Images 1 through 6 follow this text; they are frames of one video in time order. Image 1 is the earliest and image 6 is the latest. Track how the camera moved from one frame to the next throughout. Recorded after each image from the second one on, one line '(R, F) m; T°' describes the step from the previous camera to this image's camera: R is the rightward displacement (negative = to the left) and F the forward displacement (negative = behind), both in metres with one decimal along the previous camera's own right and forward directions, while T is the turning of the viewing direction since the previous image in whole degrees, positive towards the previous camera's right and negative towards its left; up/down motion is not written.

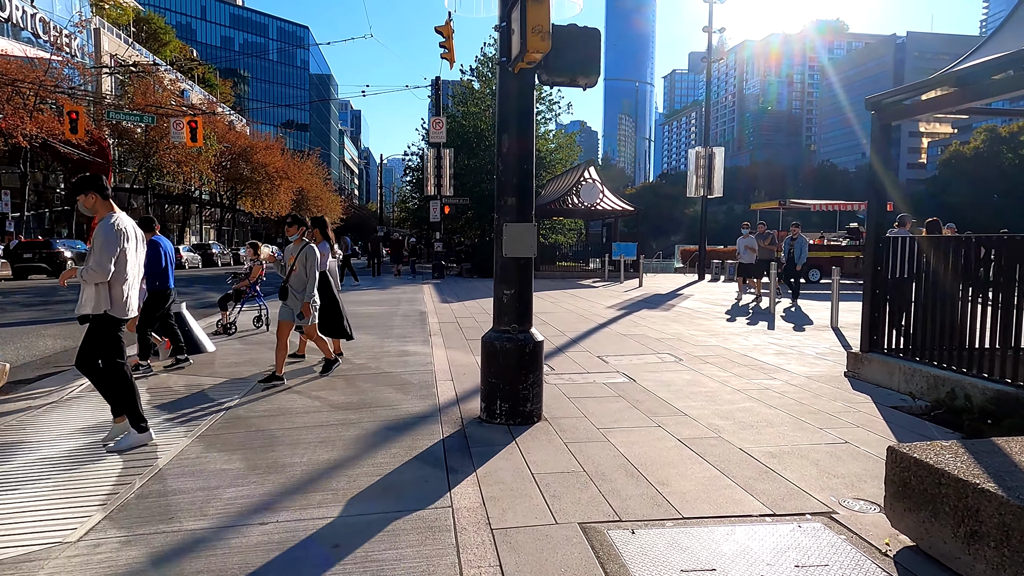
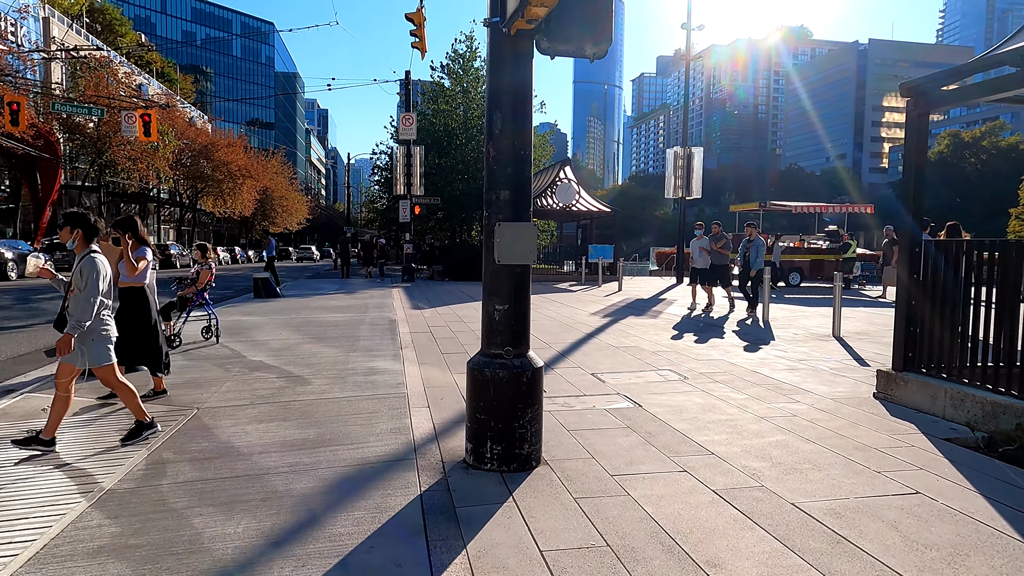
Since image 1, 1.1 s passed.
(-0.2, +1.0) m; +3°
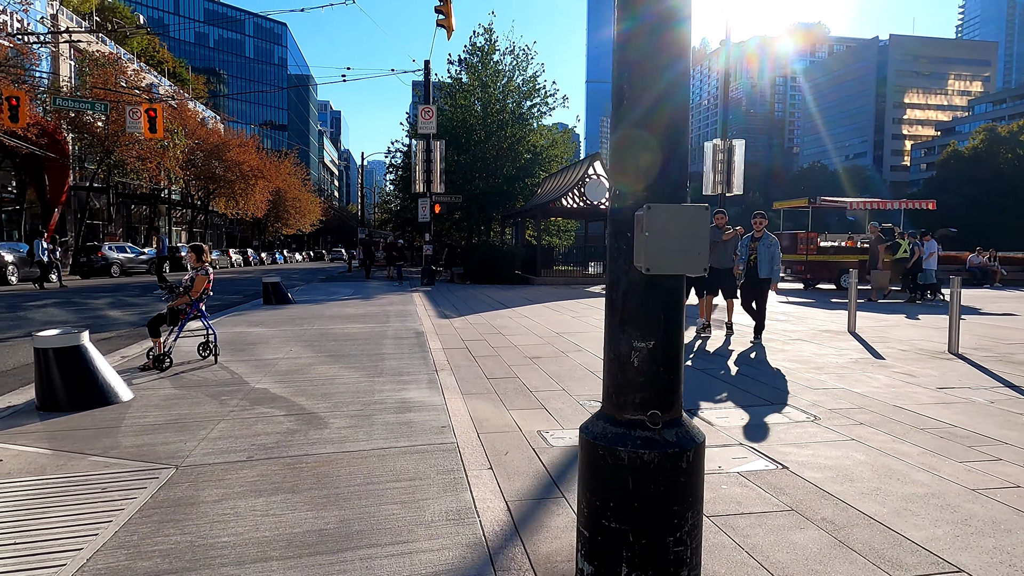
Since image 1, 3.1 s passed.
(-0.6, +1.7) m; -1°
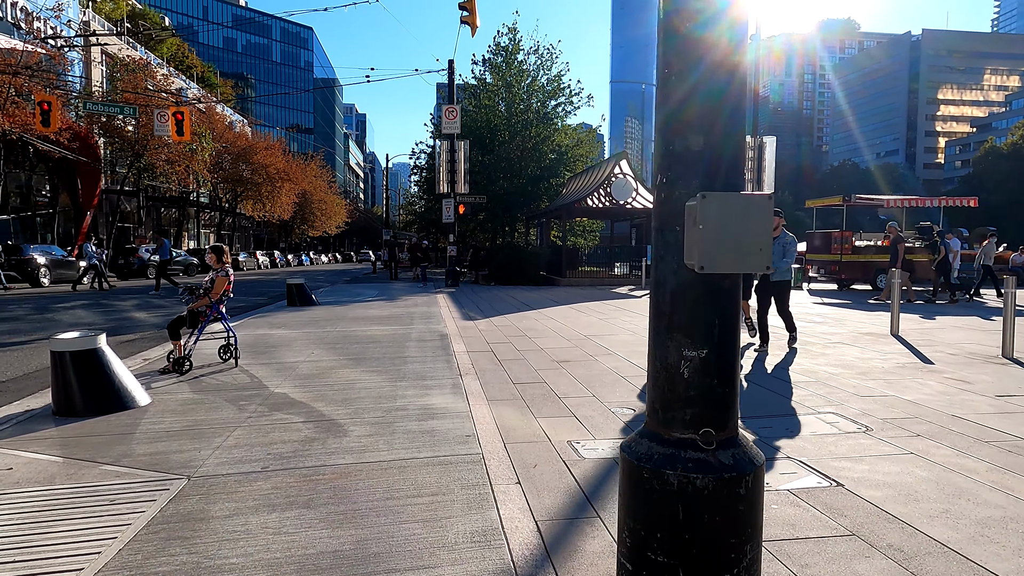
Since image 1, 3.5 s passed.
(0.0, +0.3) m; -2°
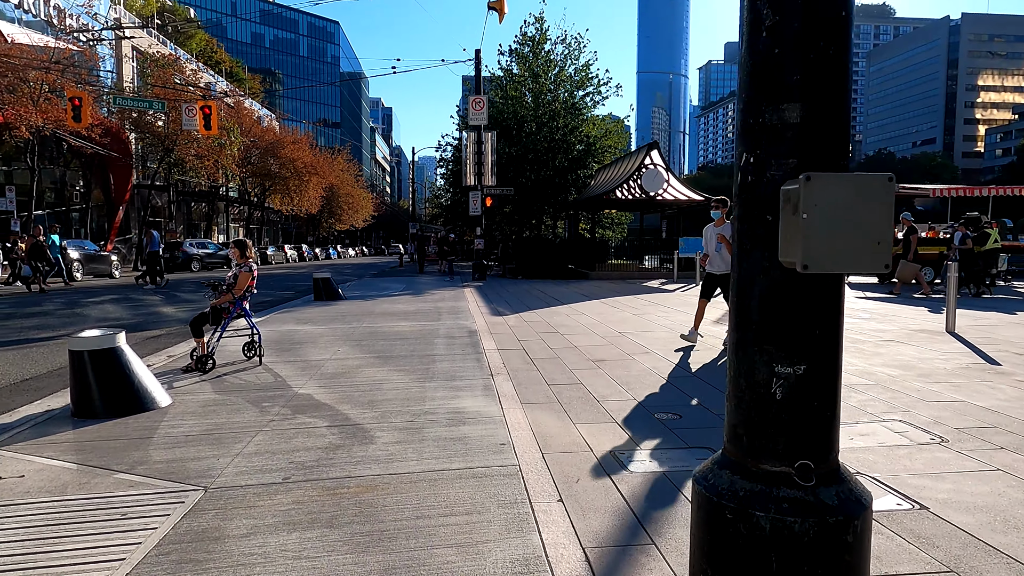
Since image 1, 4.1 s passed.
(-0.1, +0.4) m; -2°
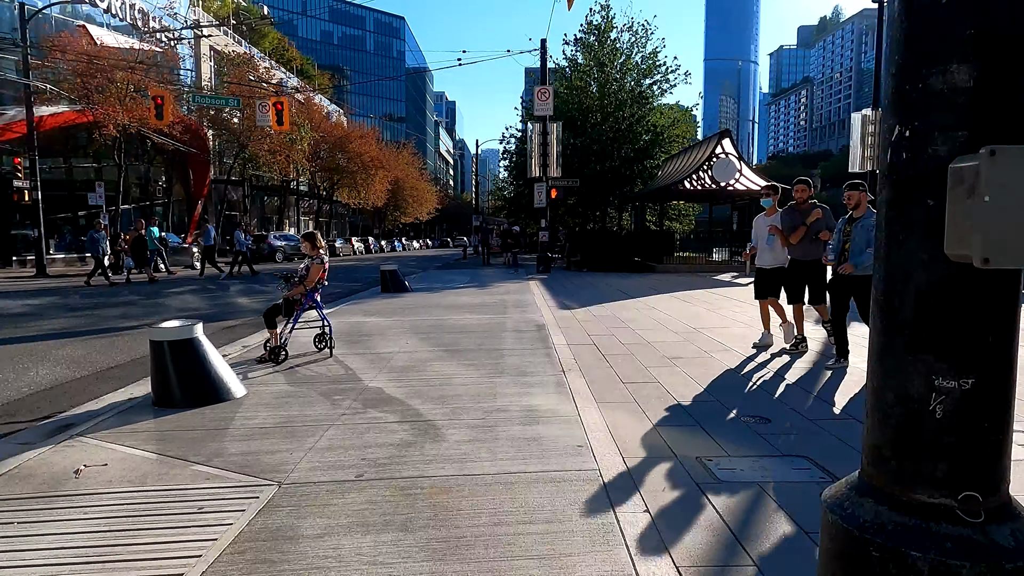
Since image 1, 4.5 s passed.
(-0.1, +0.2) m; -5°
